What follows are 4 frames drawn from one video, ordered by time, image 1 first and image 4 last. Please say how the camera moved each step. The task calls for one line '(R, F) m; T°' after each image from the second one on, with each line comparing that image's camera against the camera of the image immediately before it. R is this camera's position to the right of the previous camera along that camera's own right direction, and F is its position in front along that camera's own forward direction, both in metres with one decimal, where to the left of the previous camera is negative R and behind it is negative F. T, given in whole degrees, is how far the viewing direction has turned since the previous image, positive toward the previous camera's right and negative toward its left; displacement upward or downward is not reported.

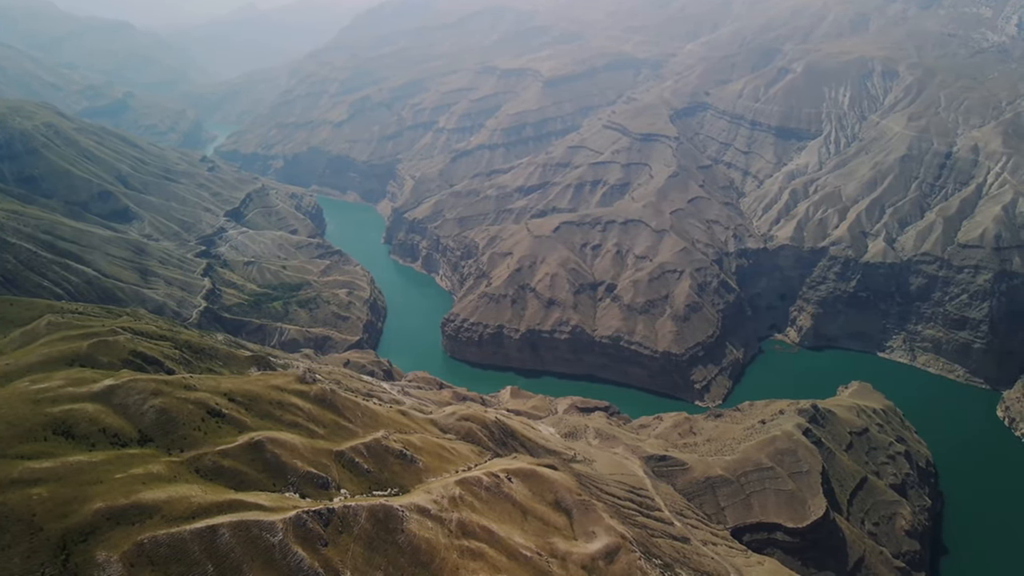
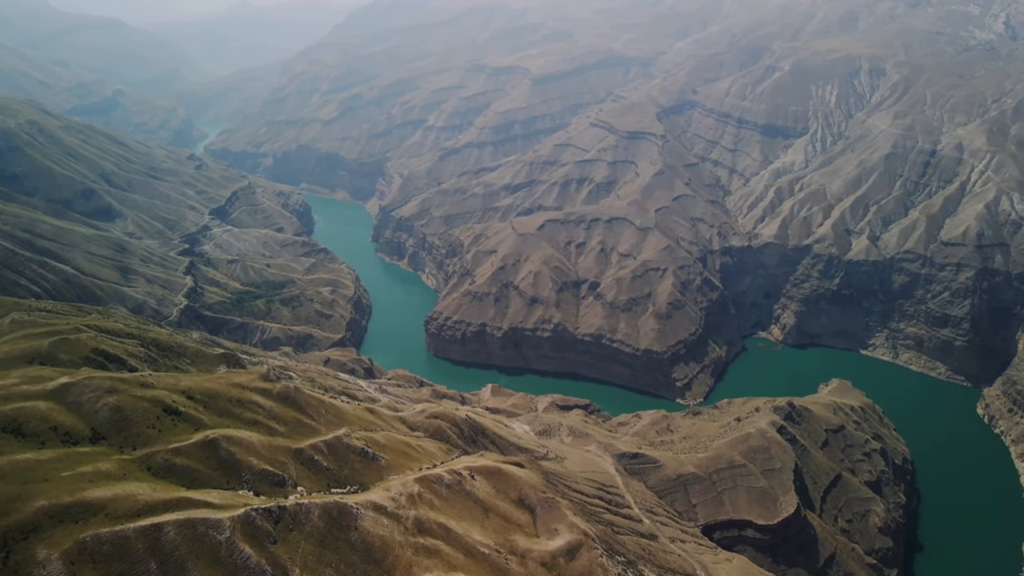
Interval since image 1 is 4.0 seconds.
(+3.6, 0.0) m; 0°
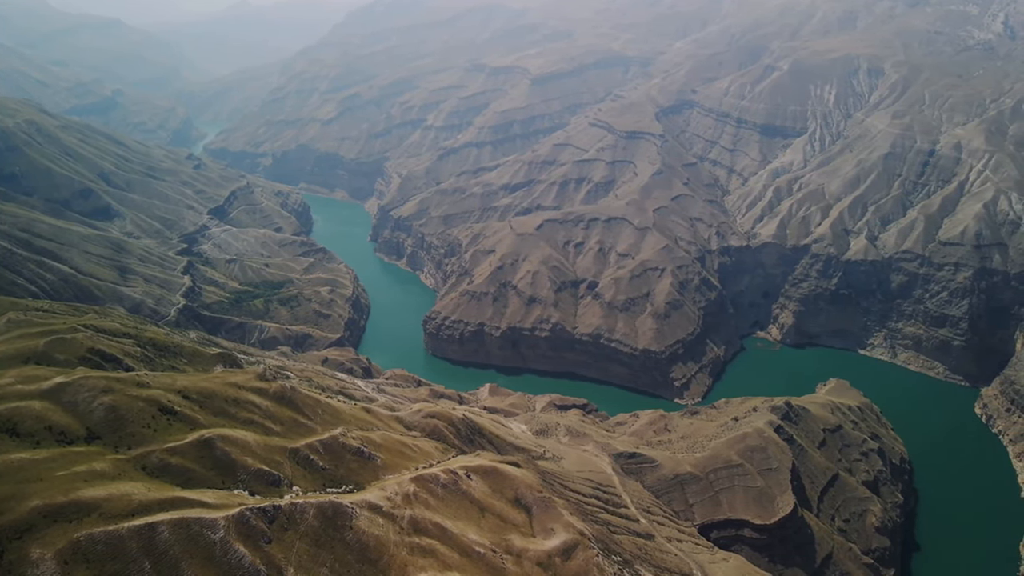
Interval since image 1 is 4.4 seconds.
(+0.4, 0.0) m; 0°
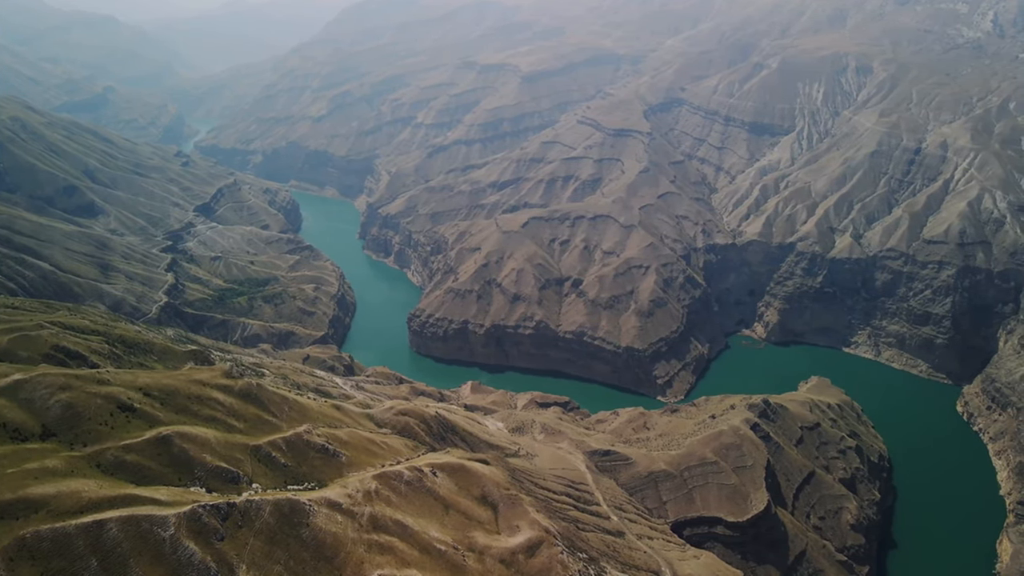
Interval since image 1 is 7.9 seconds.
(+3.3, +0.1) m; 0°
